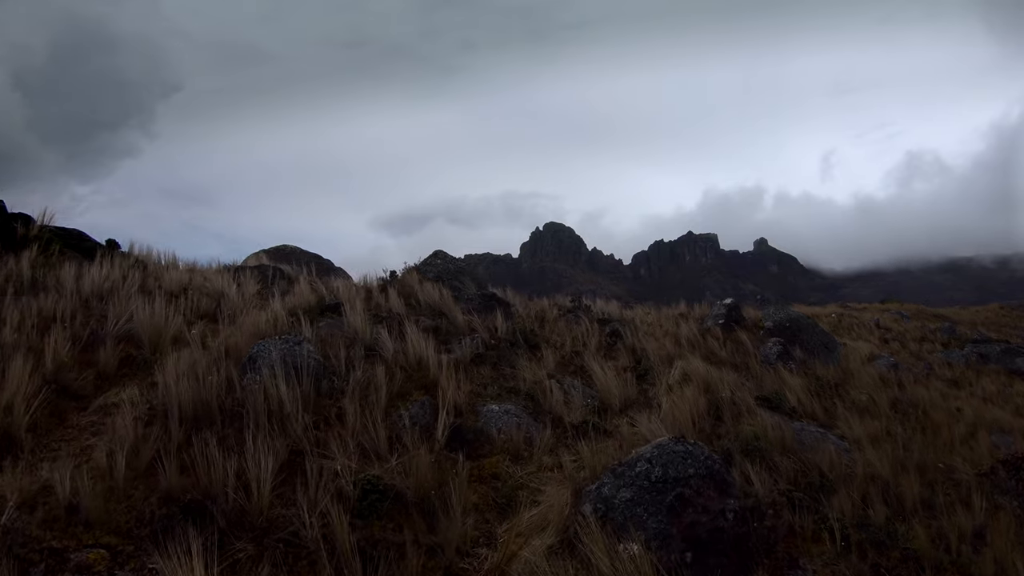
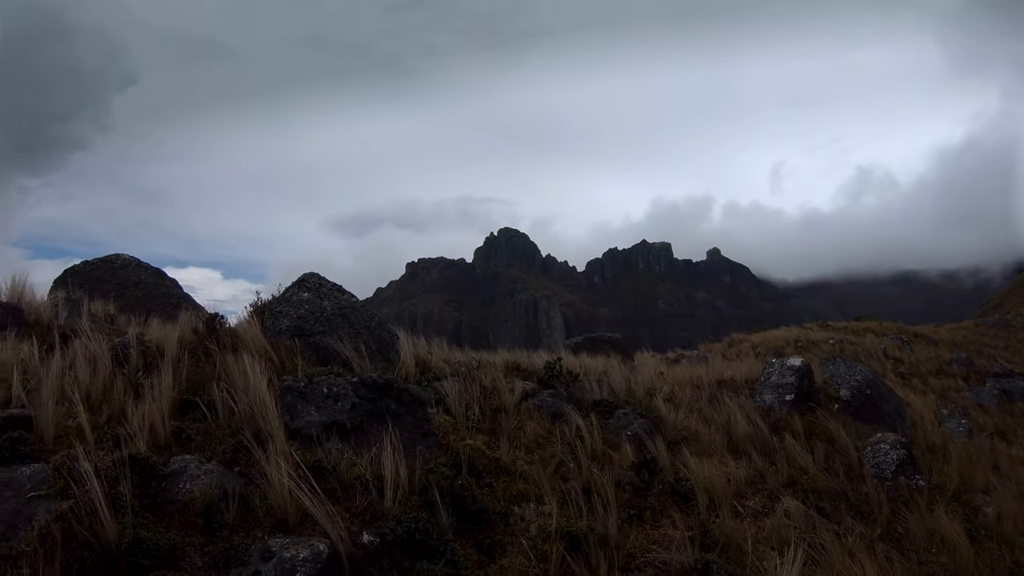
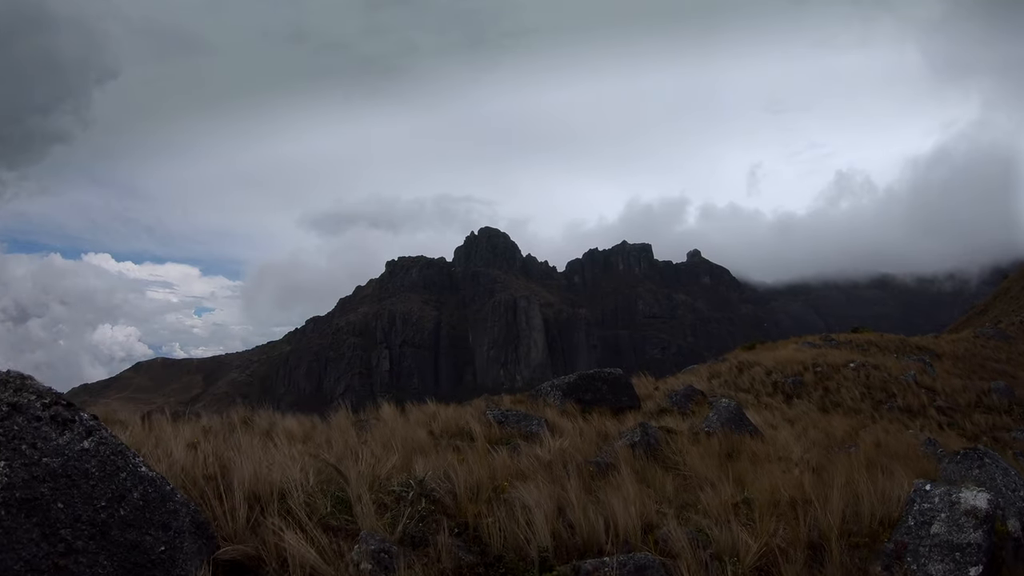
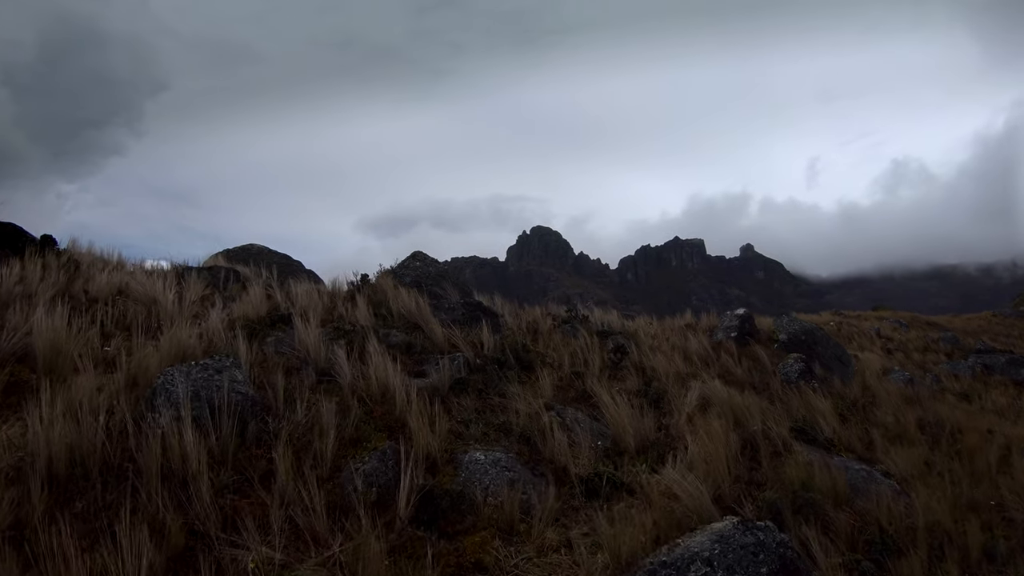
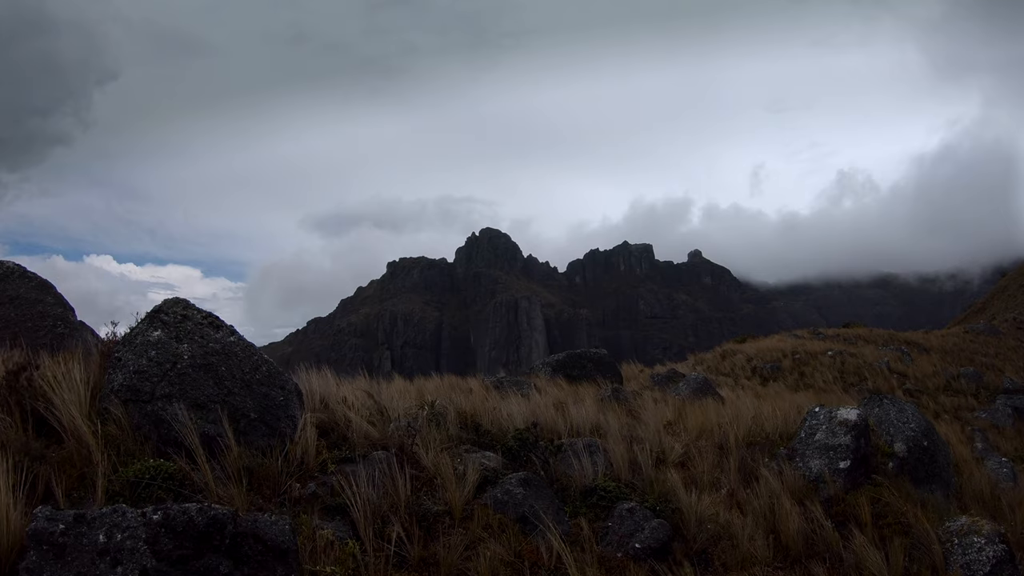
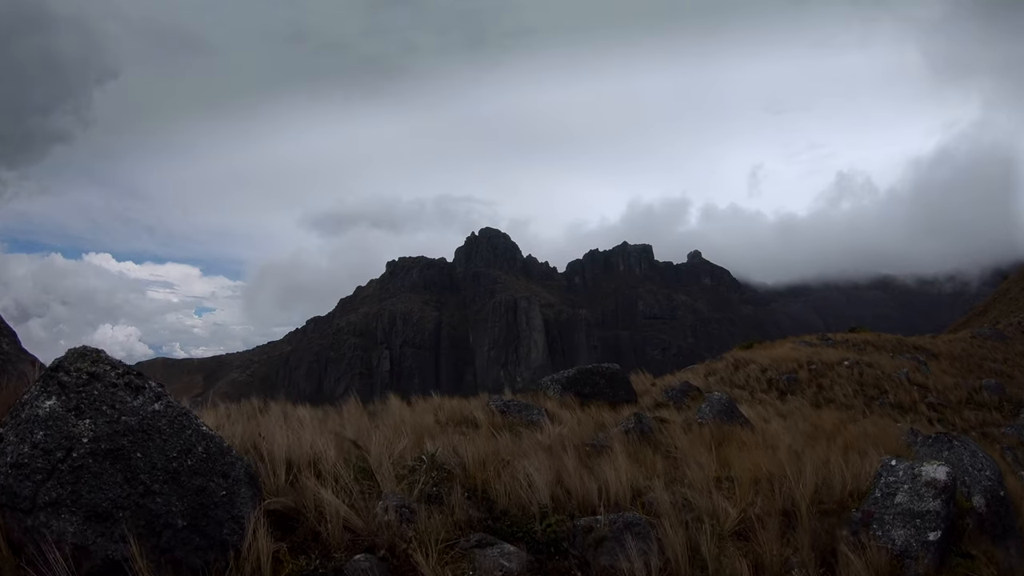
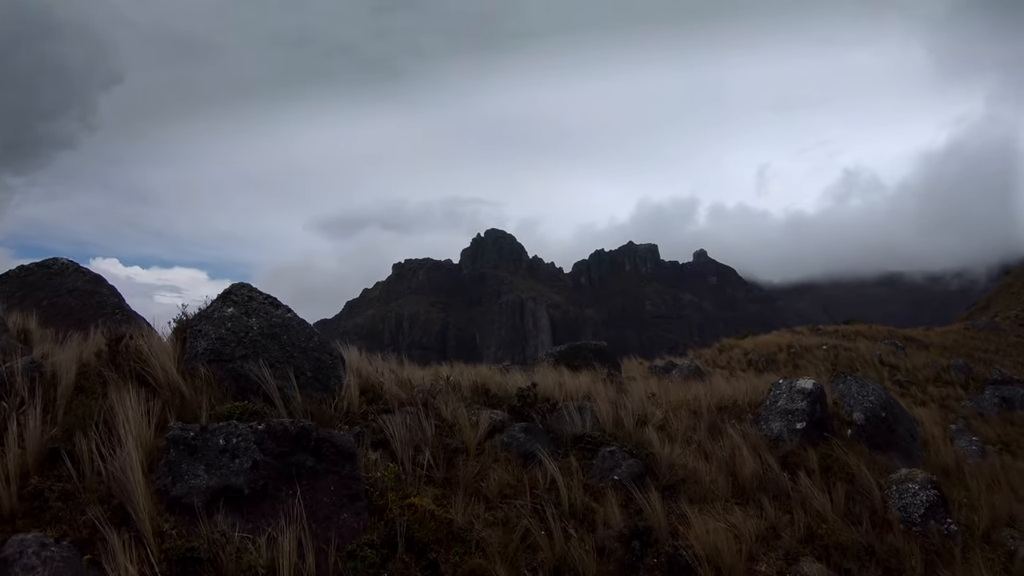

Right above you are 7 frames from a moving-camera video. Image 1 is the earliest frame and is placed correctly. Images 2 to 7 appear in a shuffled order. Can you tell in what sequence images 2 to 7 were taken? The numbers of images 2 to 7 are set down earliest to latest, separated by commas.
4, 2, 7, 5, 6, 3
